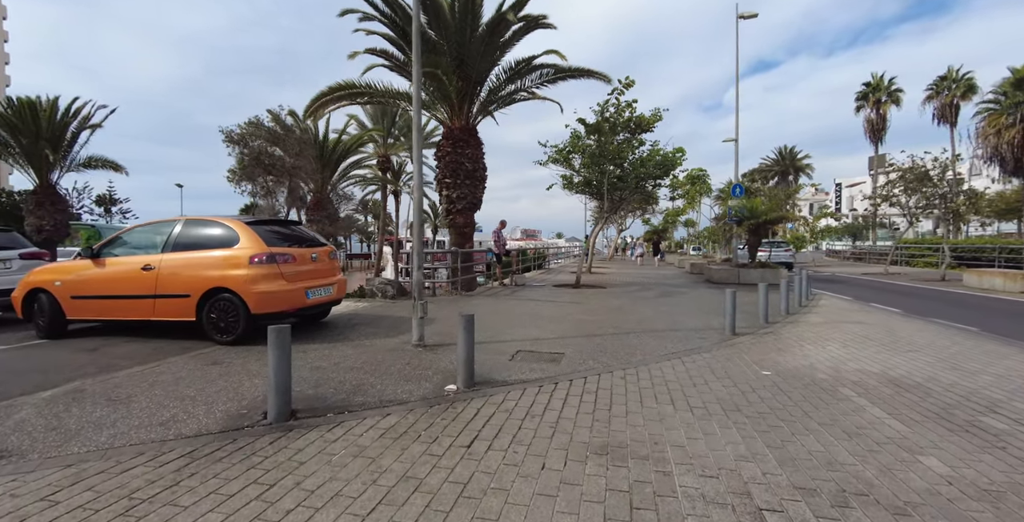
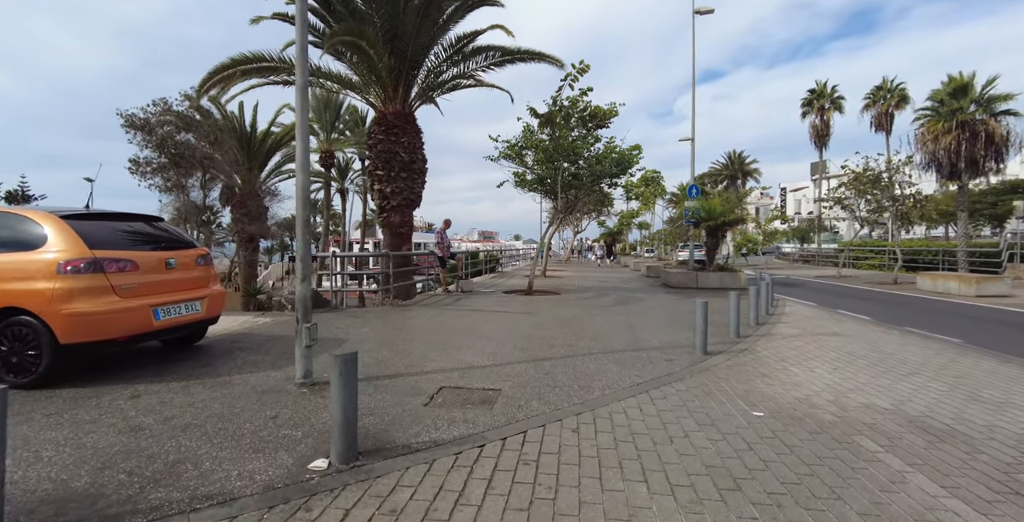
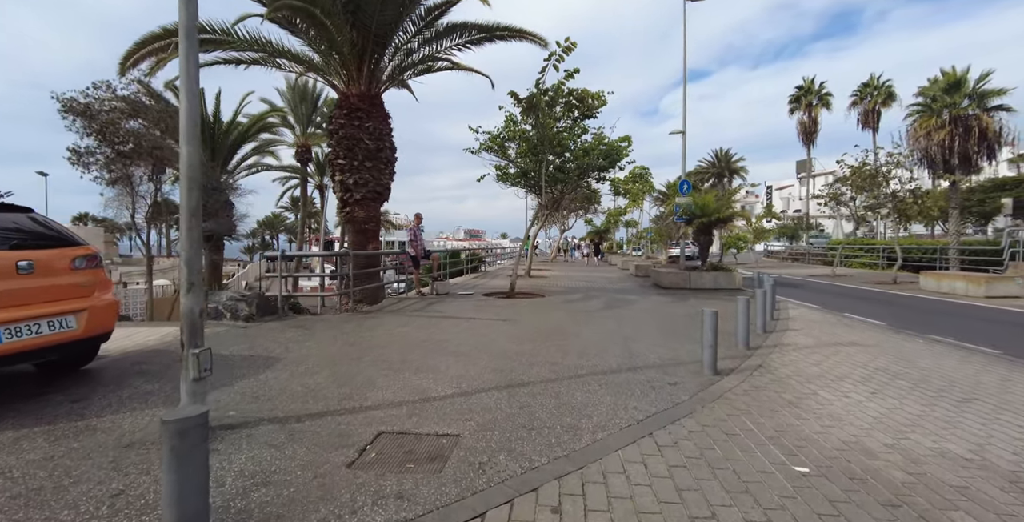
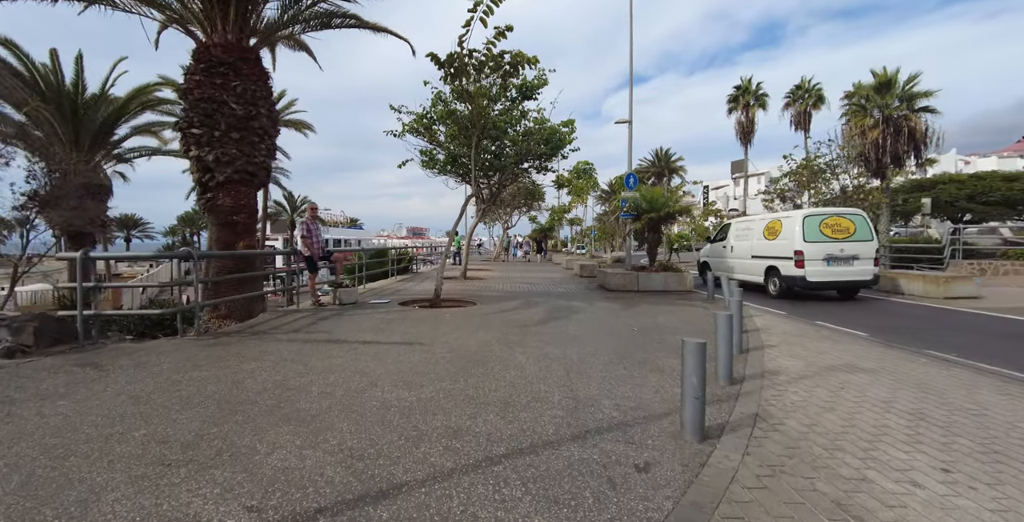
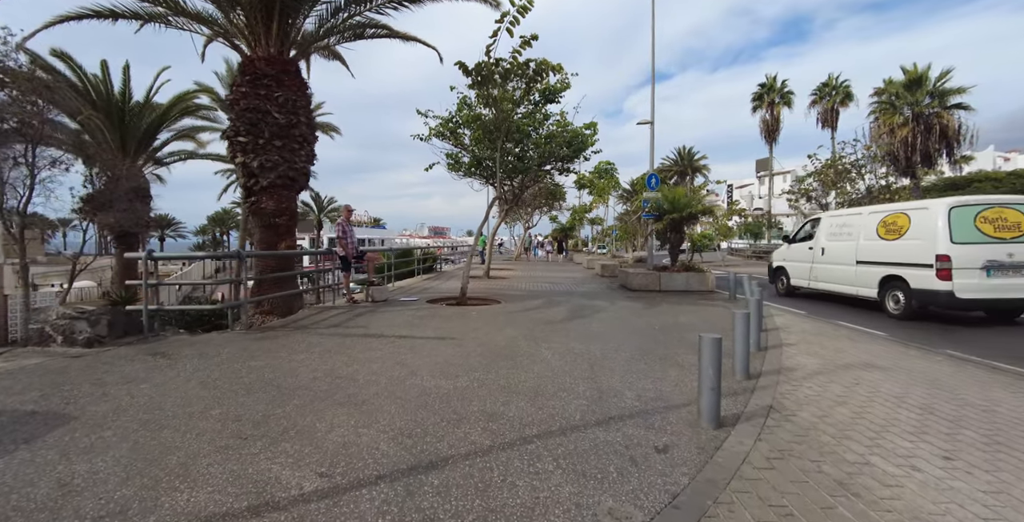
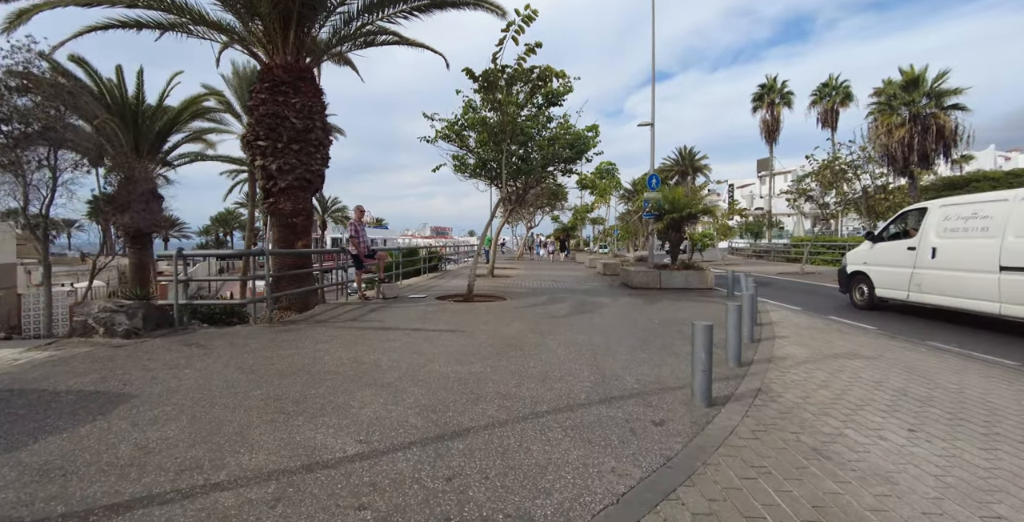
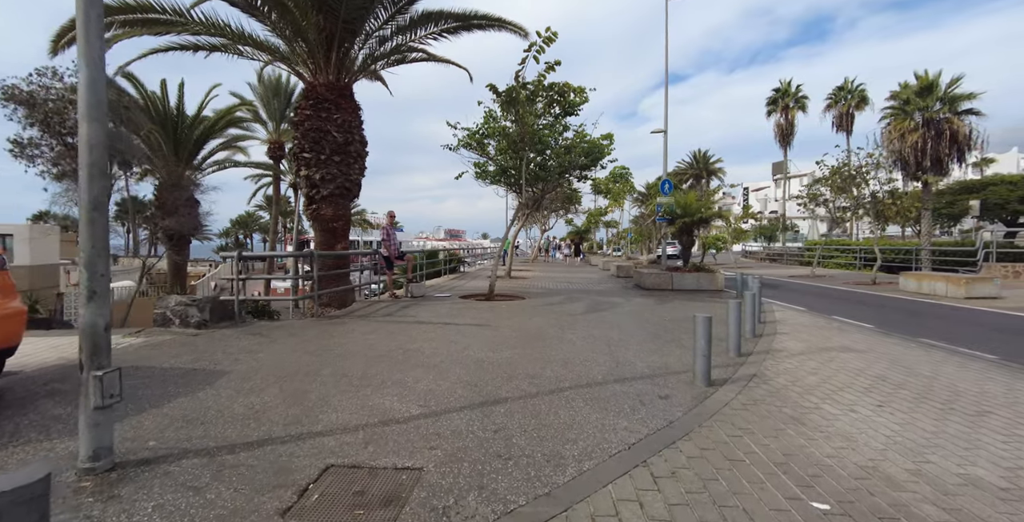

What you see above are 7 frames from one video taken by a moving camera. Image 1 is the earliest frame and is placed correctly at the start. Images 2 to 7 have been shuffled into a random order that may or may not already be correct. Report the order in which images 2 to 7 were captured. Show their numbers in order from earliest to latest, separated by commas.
2, 3, 7, 6, 5, 4
